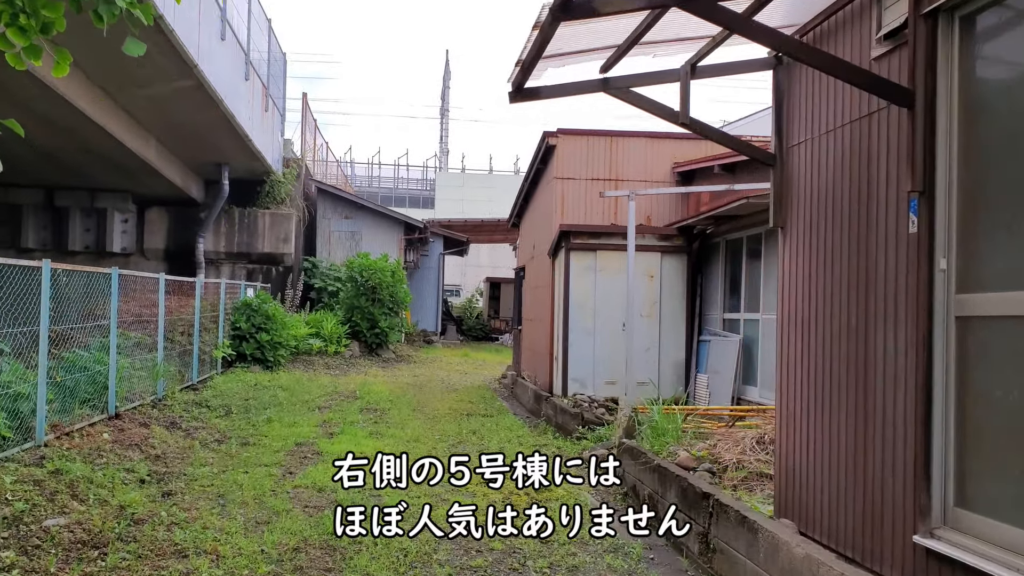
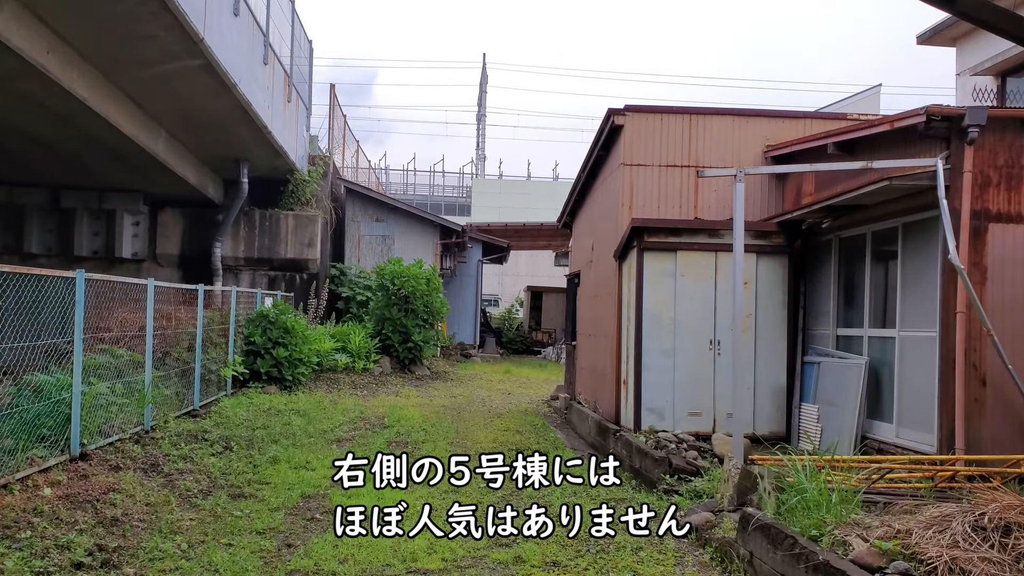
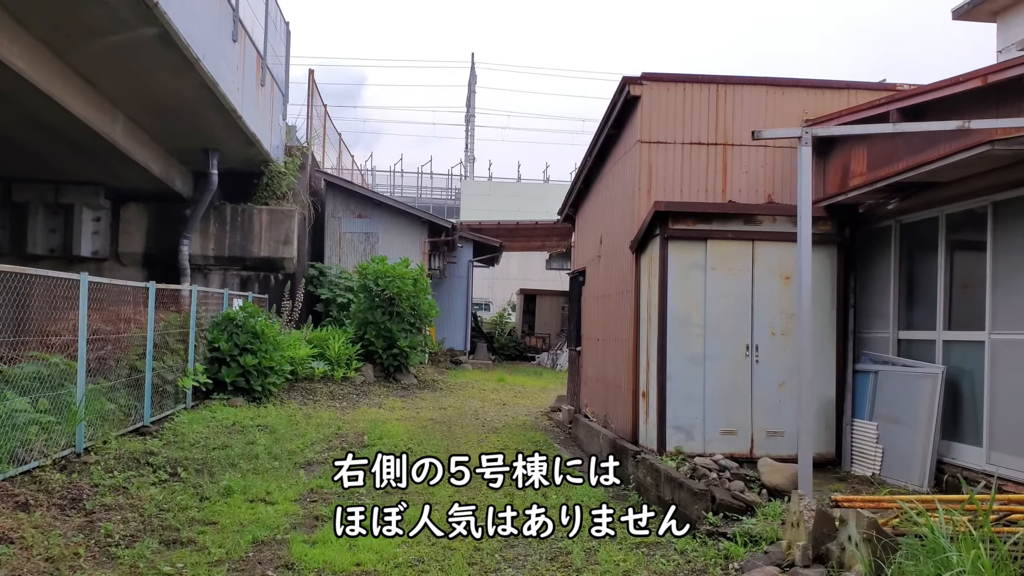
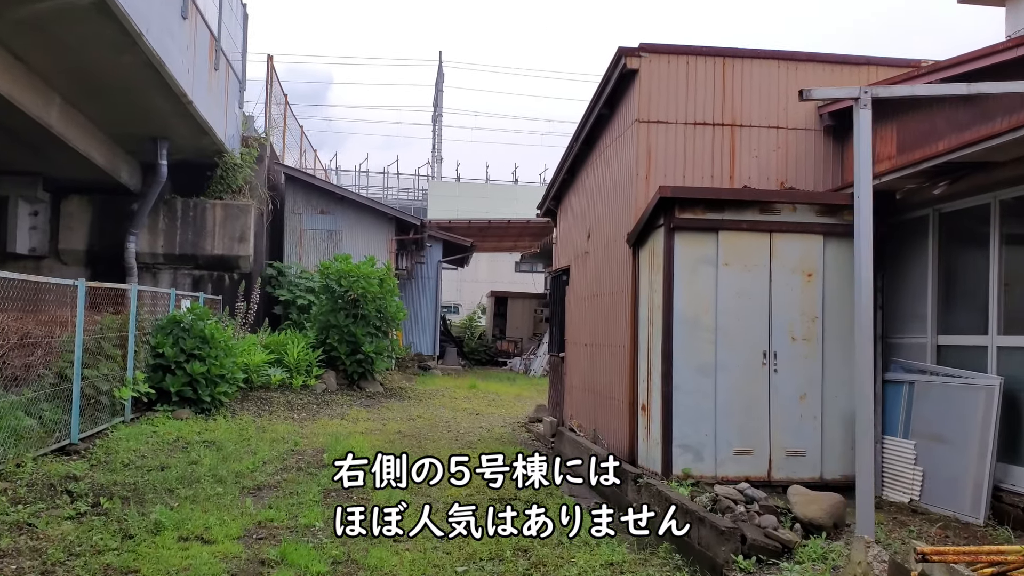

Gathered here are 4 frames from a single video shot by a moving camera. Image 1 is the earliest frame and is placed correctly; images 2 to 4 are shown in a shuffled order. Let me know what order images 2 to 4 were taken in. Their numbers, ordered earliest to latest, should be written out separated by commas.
2, 3, 4
